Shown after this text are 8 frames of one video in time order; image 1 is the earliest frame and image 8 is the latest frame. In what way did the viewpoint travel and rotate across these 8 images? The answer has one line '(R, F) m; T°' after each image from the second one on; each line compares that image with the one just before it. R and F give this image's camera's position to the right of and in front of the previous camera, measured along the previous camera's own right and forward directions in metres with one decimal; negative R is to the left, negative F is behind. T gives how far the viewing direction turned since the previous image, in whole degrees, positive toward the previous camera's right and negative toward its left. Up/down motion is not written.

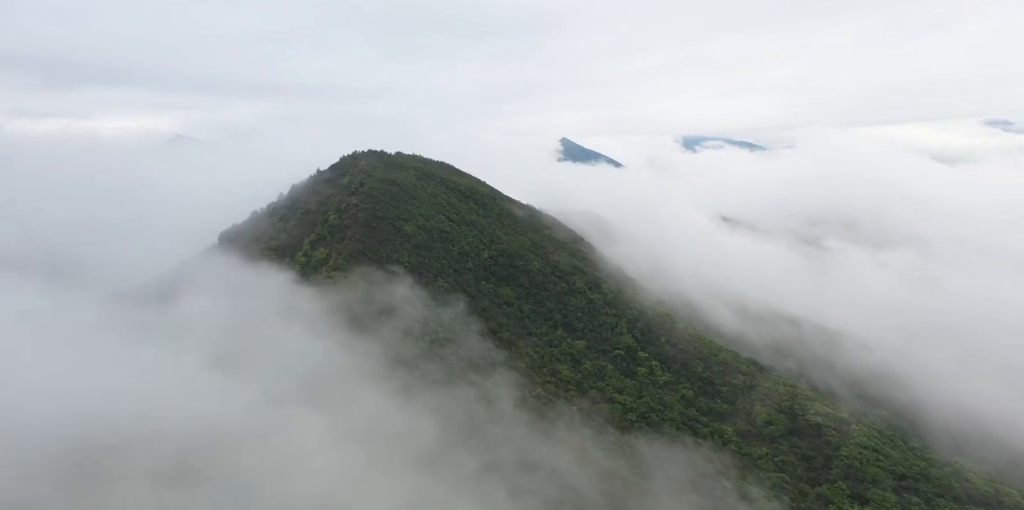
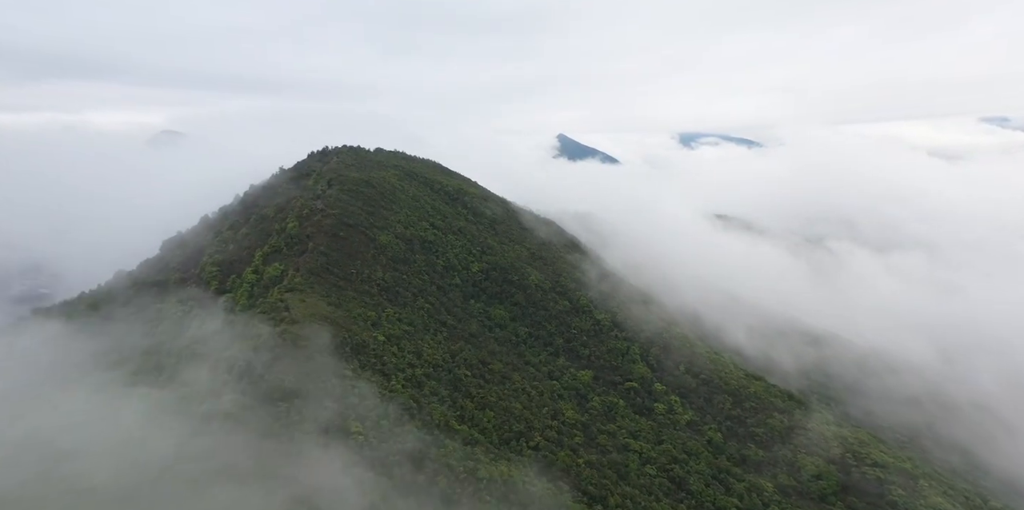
(+0.4, +9.7) m; 0°
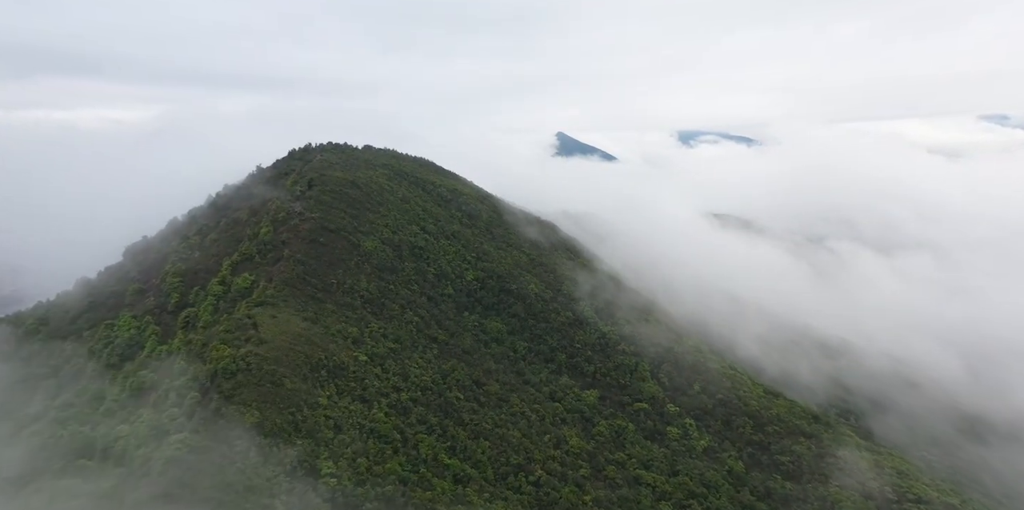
(+0.1, +5.0) m; 0°
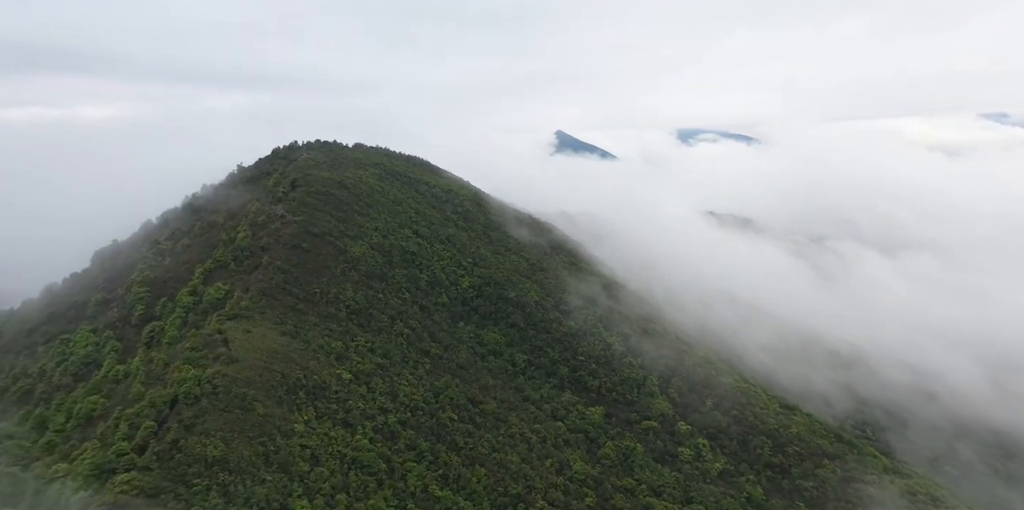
(+0.1, +3.6) m; 0°
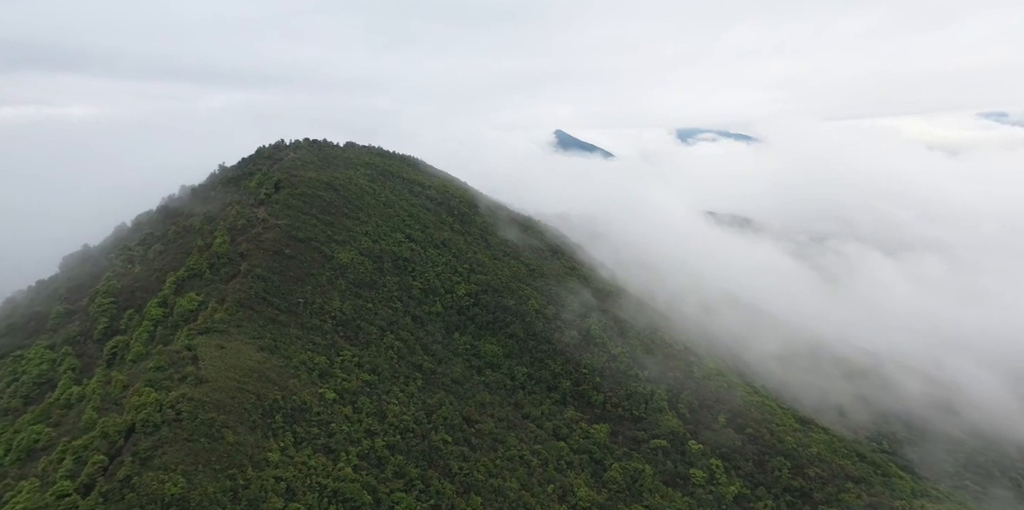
(+0.1, +3.1) m; 0°
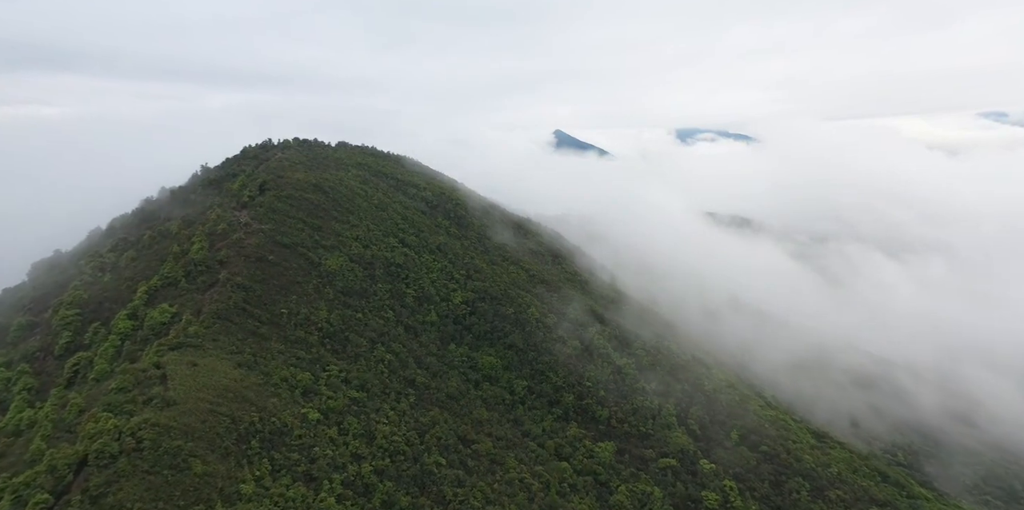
(+0.1, +2.7) m; 0°
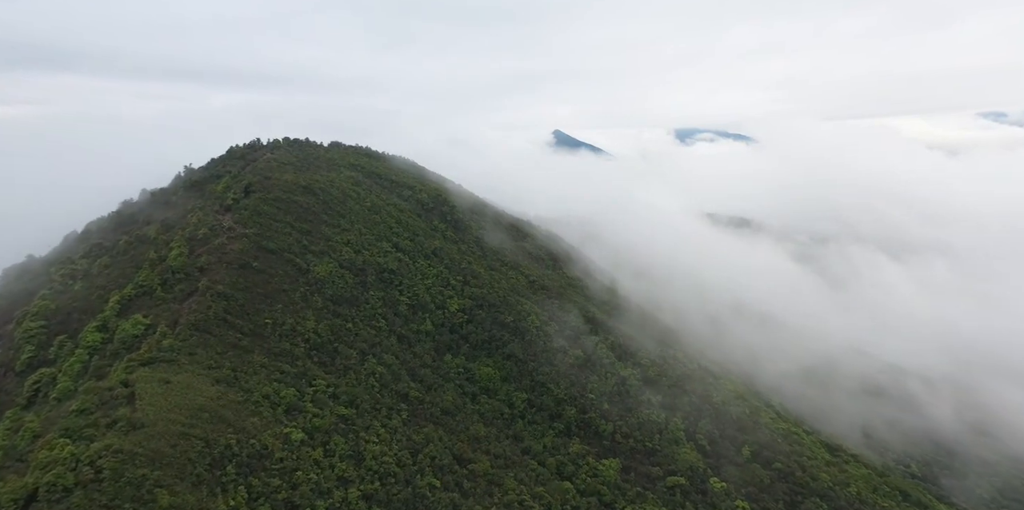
(+0.1, +2.2) m; 0°
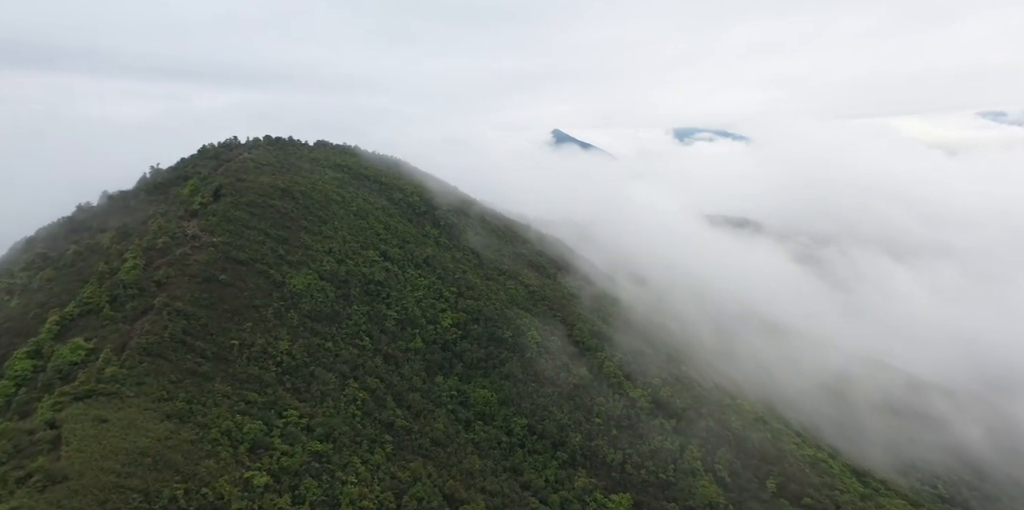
(+0.1, +4.0) m; 0°
